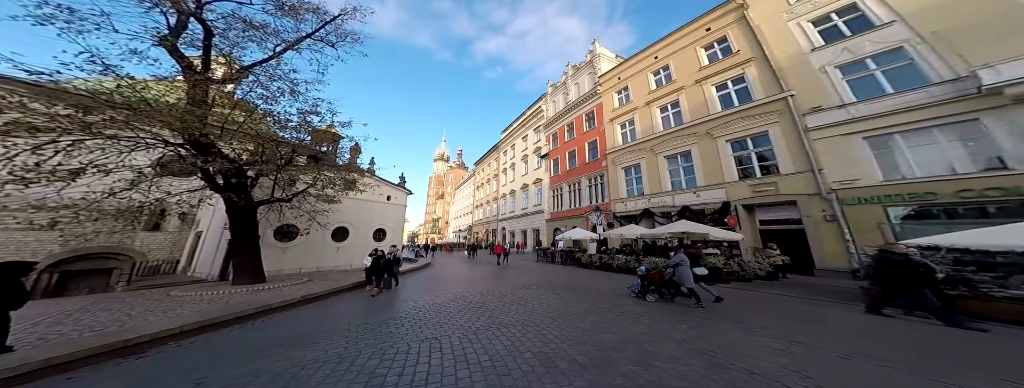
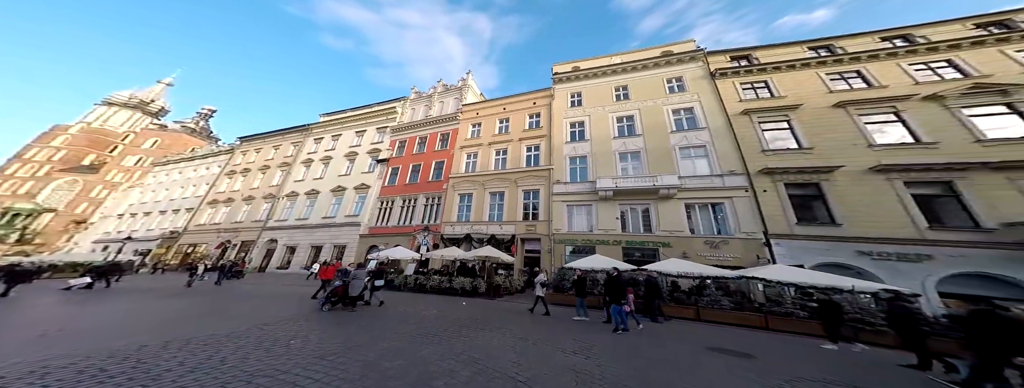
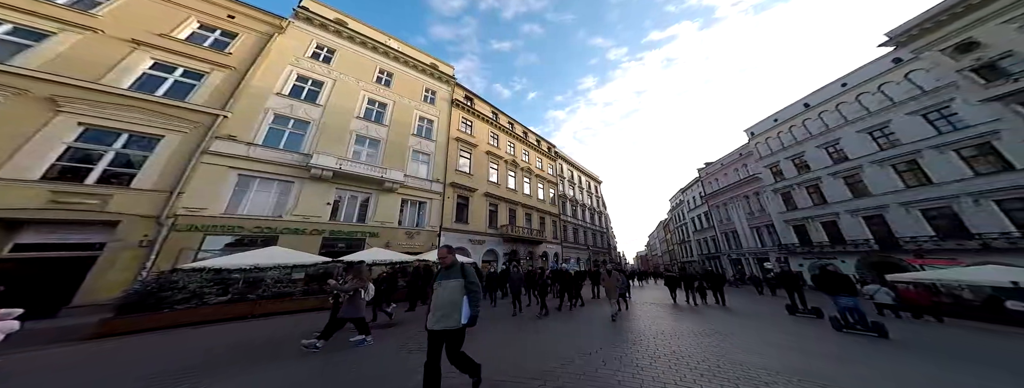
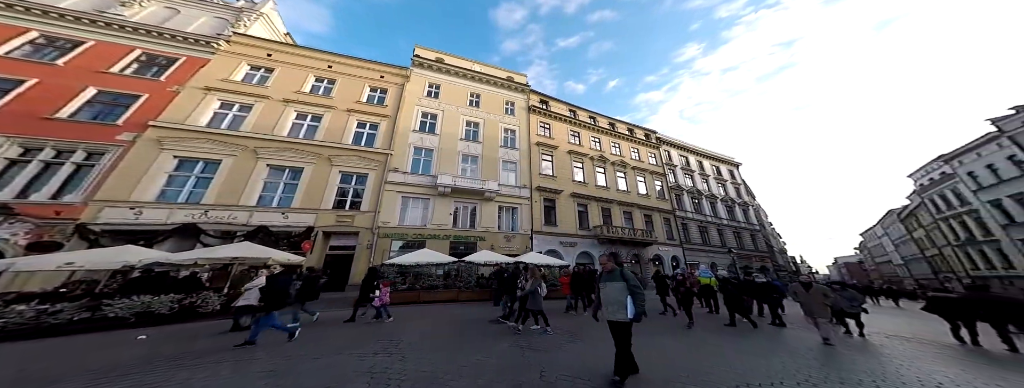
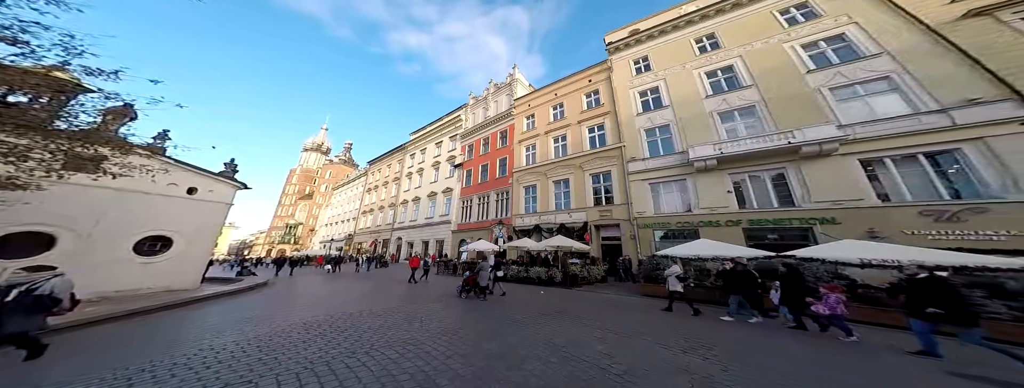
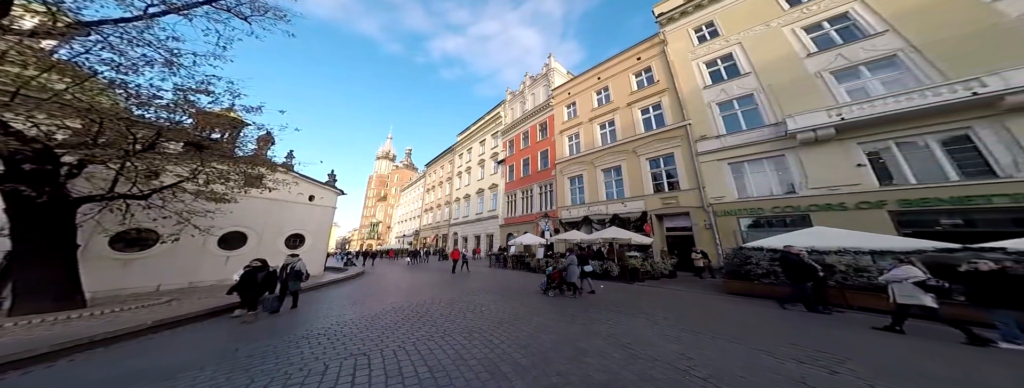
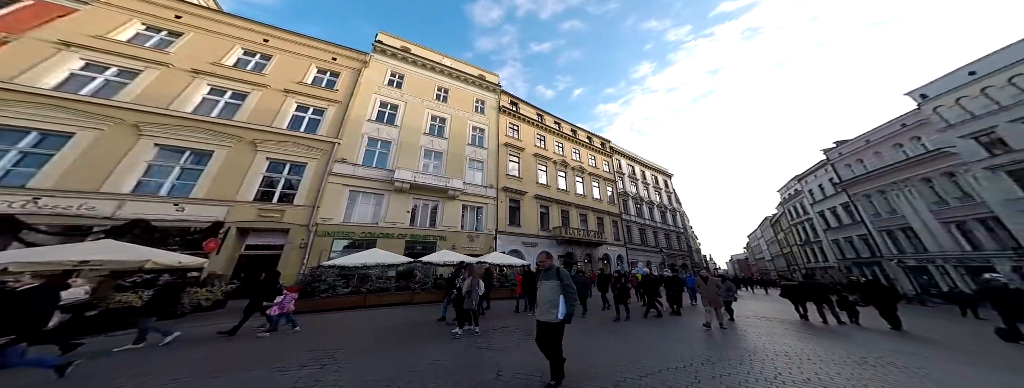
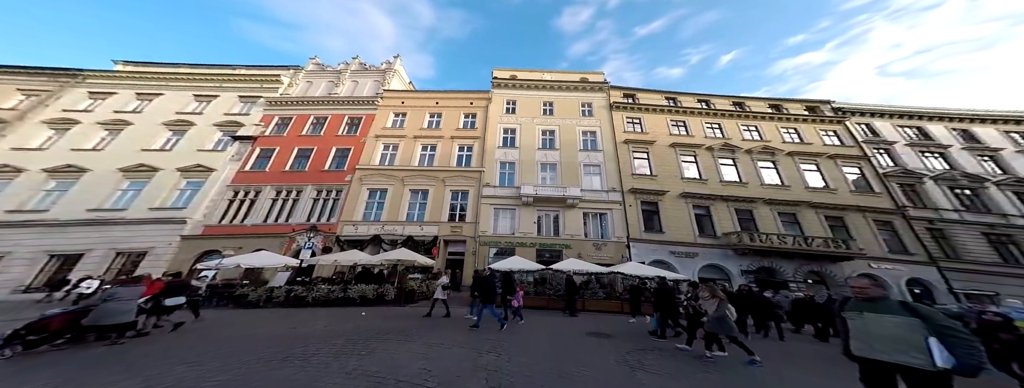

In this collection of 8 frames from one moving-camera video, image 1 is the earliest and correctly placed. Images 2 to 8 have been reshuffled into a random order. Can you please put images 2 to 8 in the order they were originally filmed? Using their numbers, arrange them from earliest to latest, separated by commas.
6, 5, 2, 8, 4, 7, 3
